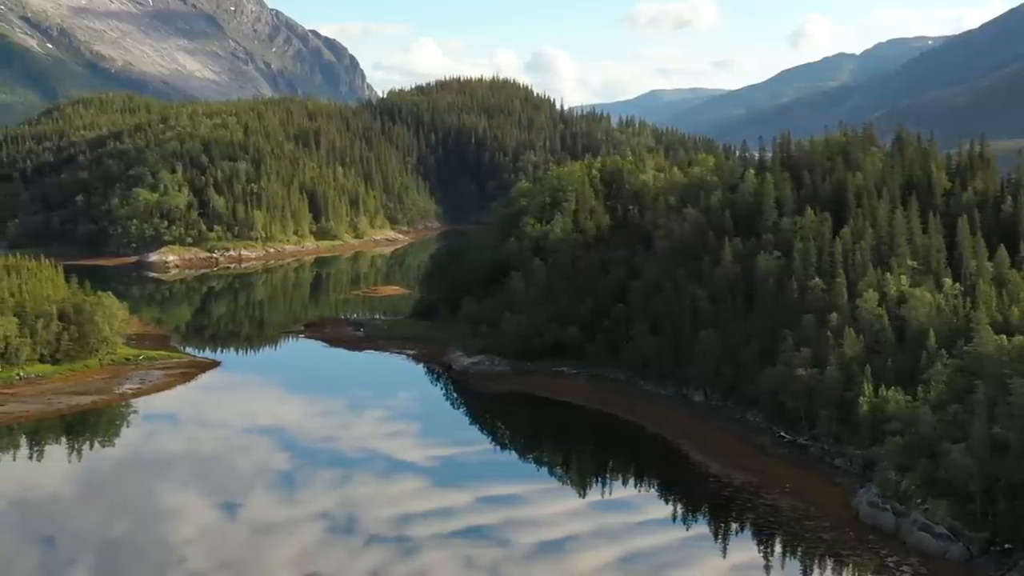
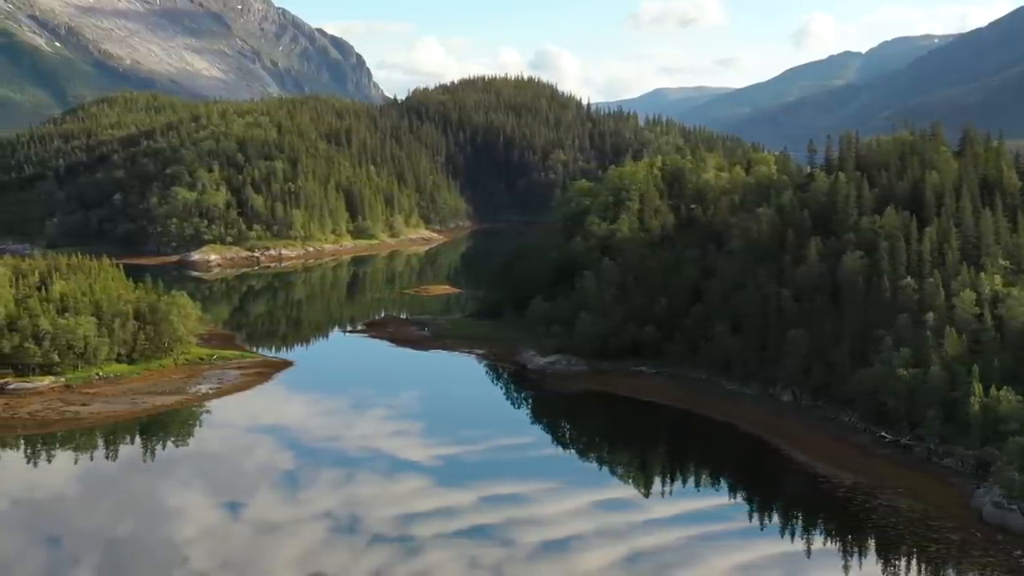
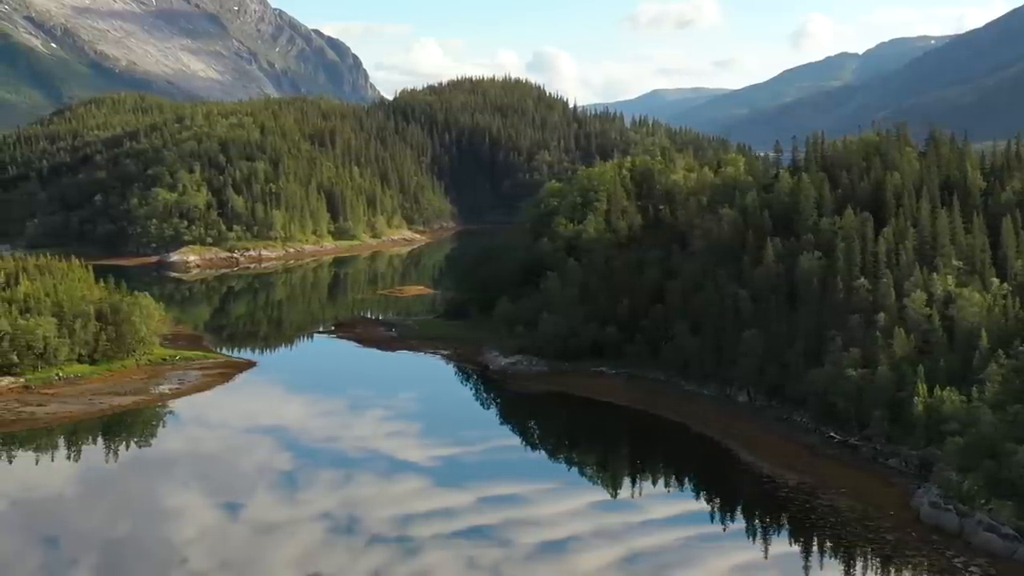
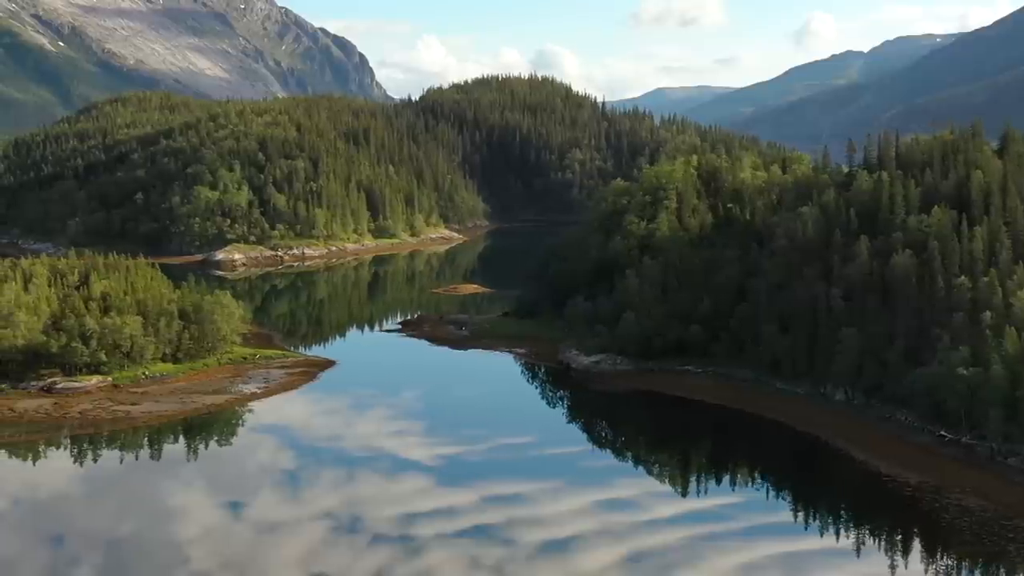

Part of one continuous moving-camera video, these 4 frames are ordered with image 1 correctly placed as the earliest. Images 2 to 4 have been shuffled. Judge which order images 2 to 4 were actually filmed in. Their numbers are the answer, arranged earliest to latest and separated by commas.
3, 2, 4
